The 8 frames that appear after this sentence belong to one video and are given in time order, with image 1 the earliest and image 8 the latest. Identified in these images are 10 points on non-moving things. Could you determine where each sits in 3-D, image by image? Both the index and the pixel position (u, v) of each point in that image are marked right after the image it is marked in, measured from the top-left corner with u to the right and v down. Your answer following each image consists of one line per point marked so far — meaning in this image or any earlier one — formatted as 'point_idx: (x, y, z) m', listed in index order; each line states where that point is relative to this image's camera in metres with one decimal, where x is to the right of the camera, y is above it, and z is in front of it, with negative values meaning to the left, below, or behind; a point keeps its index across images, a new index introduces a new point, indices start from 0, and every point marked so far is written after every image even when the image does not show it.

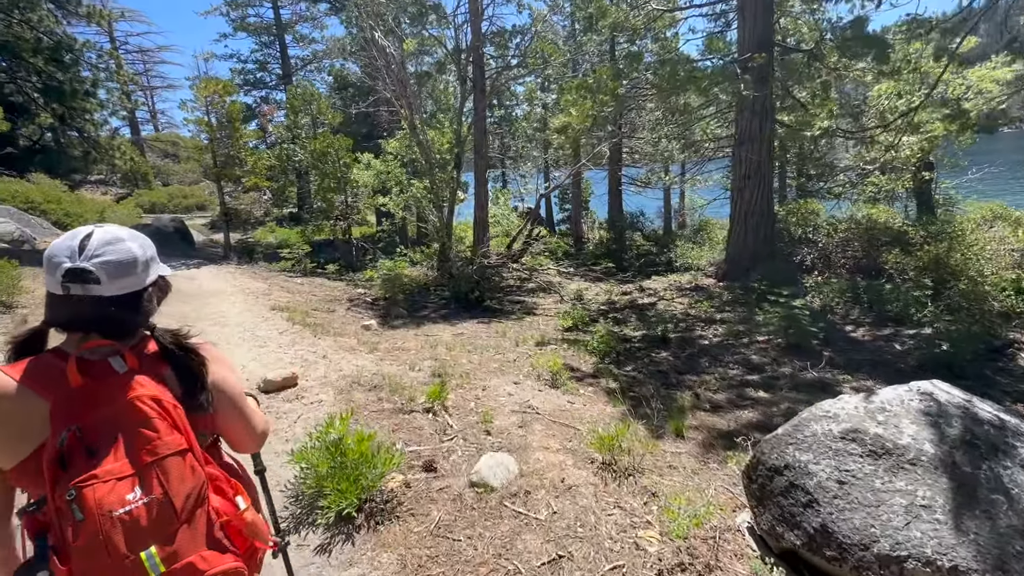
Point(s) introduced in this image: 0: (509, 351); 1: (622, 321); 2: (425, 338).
0: (-0.1, -0.9, +6.8) m
1: (+2.0, -0.6, +8.7) m
2: (-1.3, -0.8, +7.1) m
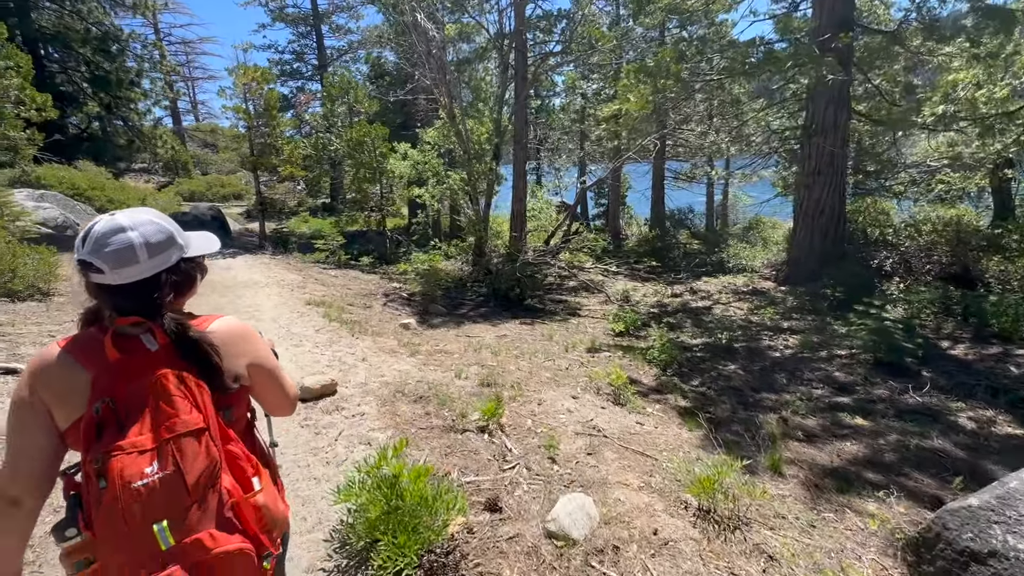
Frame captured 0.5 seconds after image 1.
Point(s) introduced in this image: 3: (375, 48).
0: (+0.6, -0.9, +6.3) m
1: (+2.8, -0.6, +8.0) m
2: (-0.6, -0.7, +6.7) m
3: (-4.6, +8.0, +15.6) m
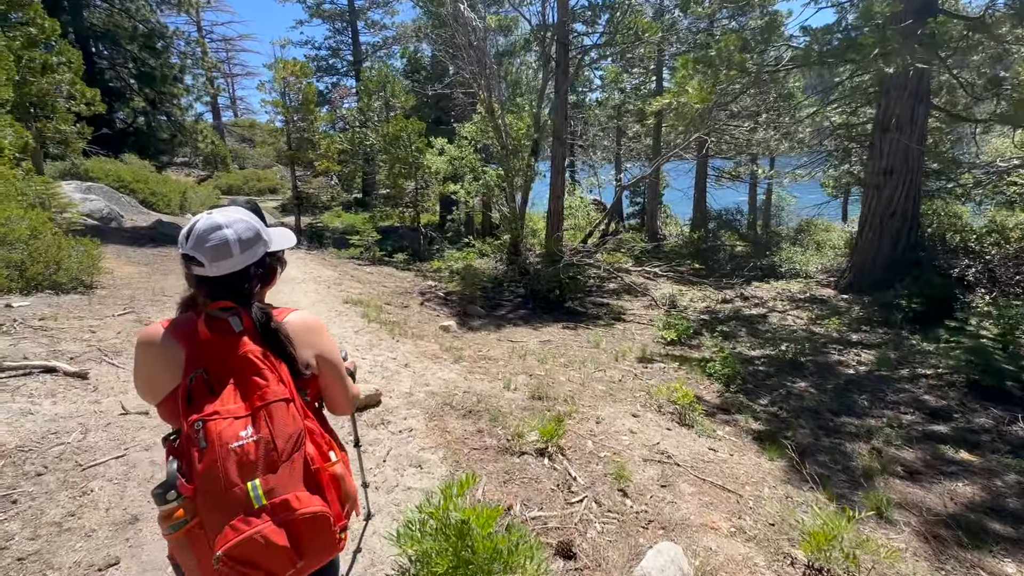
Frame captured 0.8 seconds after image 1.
0: (+1.2, -1.0, +5.8) m
1: (+3.5, -0.7, +7.5) m
2: (0.0, -0.8, +6.3) m
3: (-3.3, +8.1, +15.4) m
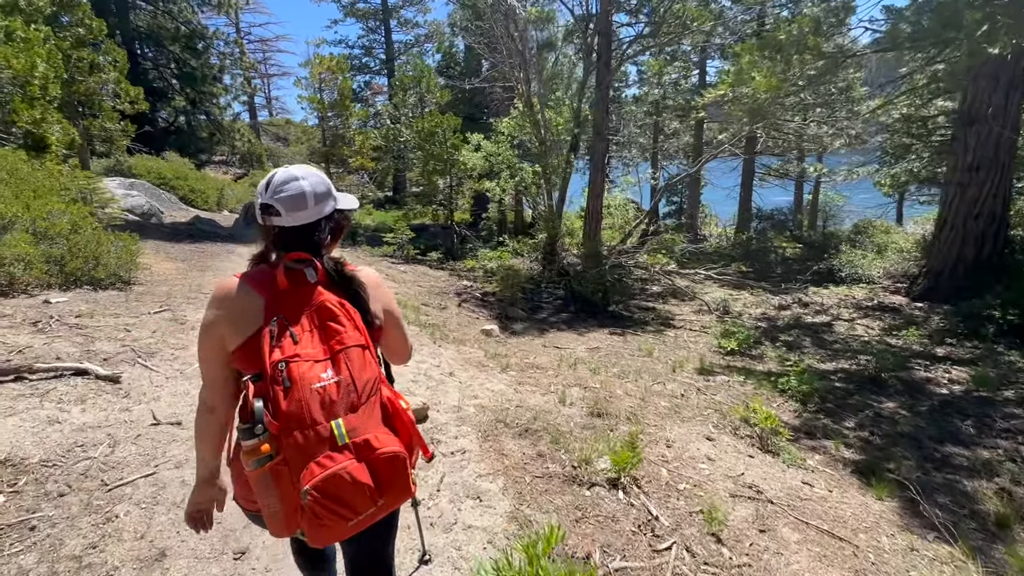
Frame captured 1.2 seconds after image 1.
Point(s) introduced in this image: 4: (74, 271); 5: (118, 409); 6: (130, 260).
0: (+1.8, -1.0, +5.3) m
1: (+4.1, -0.8, +6.8) m
2: (+0.6, -0.8, +5.9) m
3: (-2.1, +8.1, +15.1) m
4: (-5.7, +0.2, +6.1) m
5: (-2.8, -0.9, +3.3) m
6: (-5.5, +0.4, +6.8) m
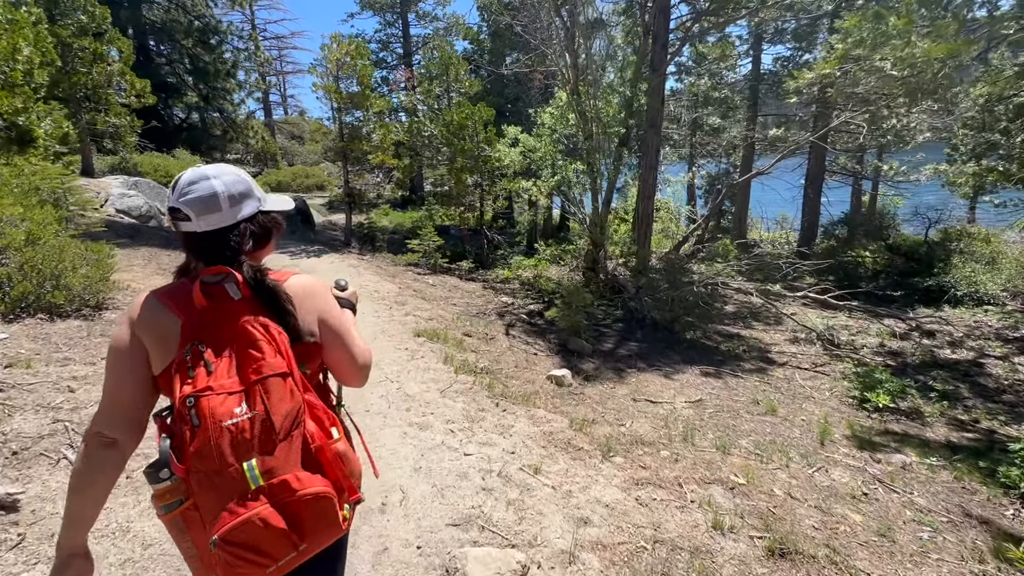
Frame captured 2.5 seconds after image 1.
0: (+2.5, -1.4, +3.8) m
1: (+4.9, -1.2, +5.2) m
2: (+1.3, -1.2, +4.3) m
3: (-1.0, +7.8, +13.6) m
4: (-4.9, -0.1, +4.7) m
5: (-2.1, -1.2, +1.9) m
6: (-4.7, +0.1, +5.4) m
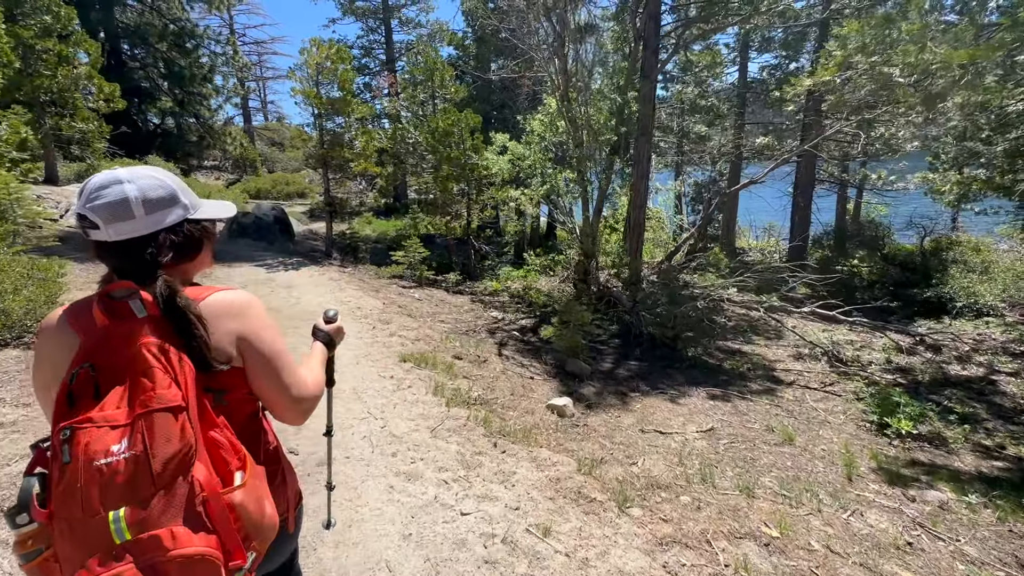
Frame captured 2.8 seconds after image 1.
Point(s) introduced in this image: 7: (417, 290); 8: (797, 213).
0: (+2.5, -1.5, +3.4) m
1: (+4.9, -1.4, +5.0) m
2: (+1.3, -1.3, +4.0) m
3: (-1.4, +7.5, +13.3) m
4: (-5.0, -0.3, +4.2) m
5: (-2.0, -1.3, +1.4) m
6: (-4.8, -0.1, +4.8) m
7: (-2.0, 0.0, +9.7) m
8: (+8.7, +2.3, +14.4) m
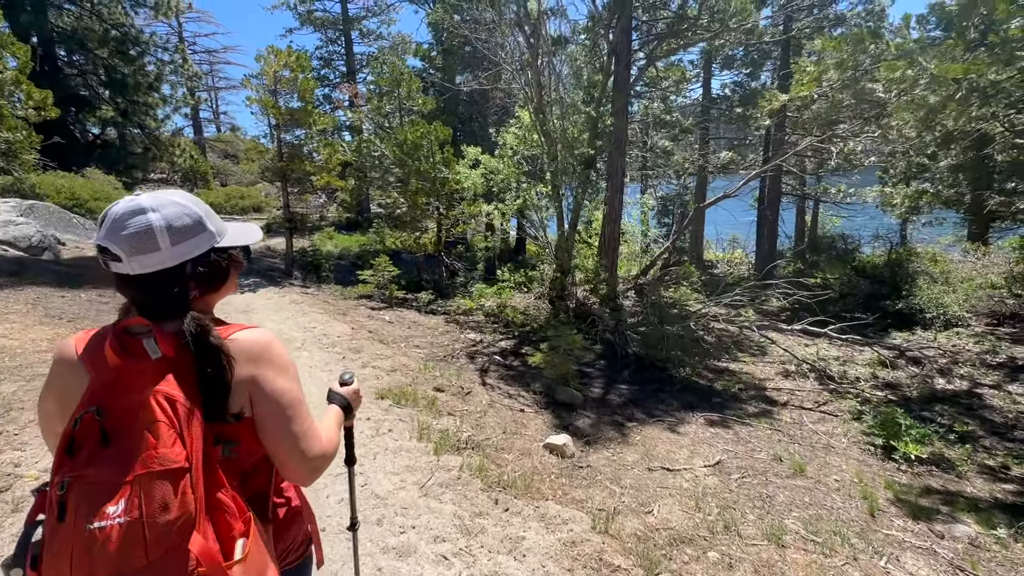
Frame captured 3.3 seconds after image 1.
0: (+2.5, -1.7, +3.2) m
1: (+4.8, -1.5, +4.9) m
2: (+1.3, -1.5, +3.6) m
3: (-2.3, +7.0, +12.9) m
4: (-5.0, -0.6, +3.4) m
5: (-1.8, -1.5, +0.8) m
6: (-4.9, -0.4, +4.0) m
7: (-2.4, -0.4, +9.1) m
8: (+7.8, +1.9, +14.6) m
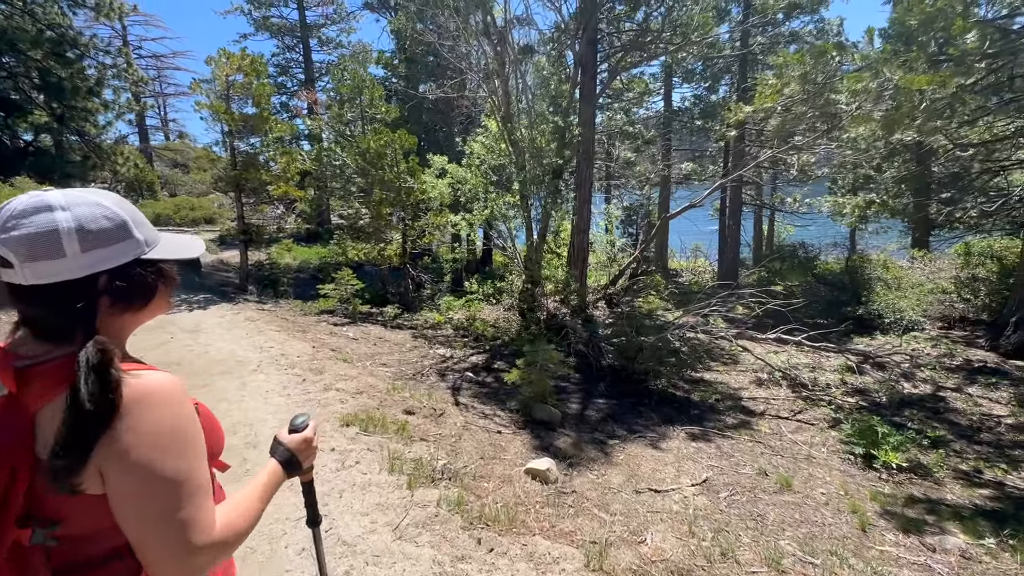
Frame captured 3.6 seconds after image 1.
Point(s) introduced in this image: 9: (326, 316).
0: (+2.4, -1.8, +3.1) m
1: (+4.5, -1.6, +4.9) m
2: (+1.2, -1.6, +3.4) m
3: (-3.2, +6.6, +12.6) m
4: (-5.1, -0.8, +2.7) m
5: (-1.7, -1.6, +0.4) m
6: (-5.0, -0.6, +3.4) m
7: (-3.0, -0.7, +8.7) m
8: (+6.8, +1.7, +15.0) m
9: (-3.8, -0.5, +9.5) m
